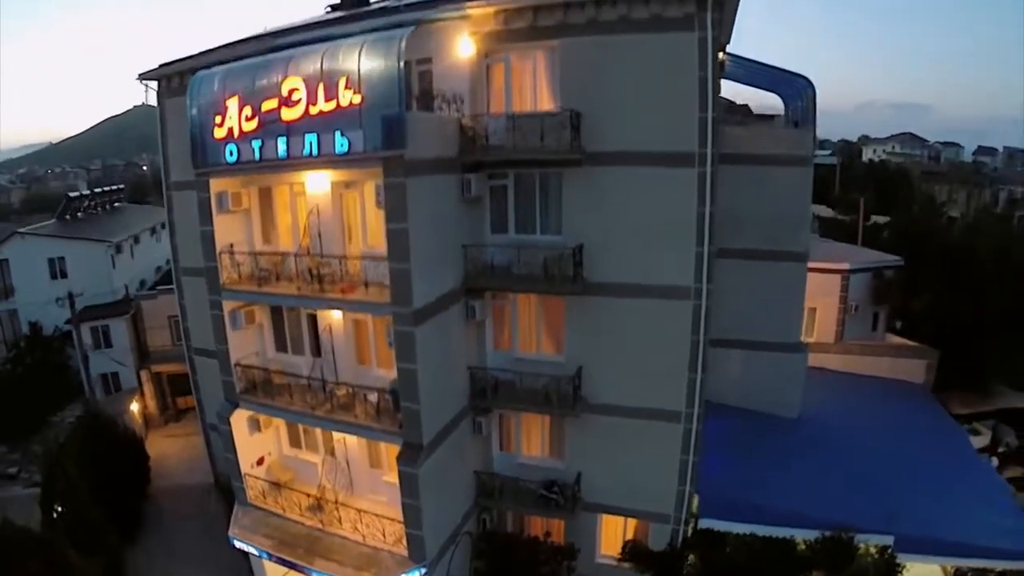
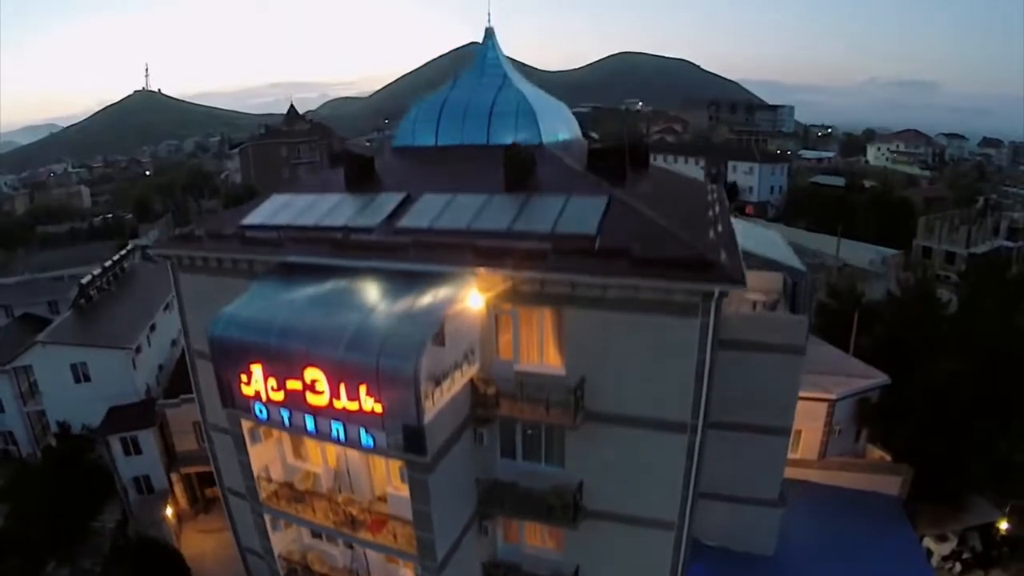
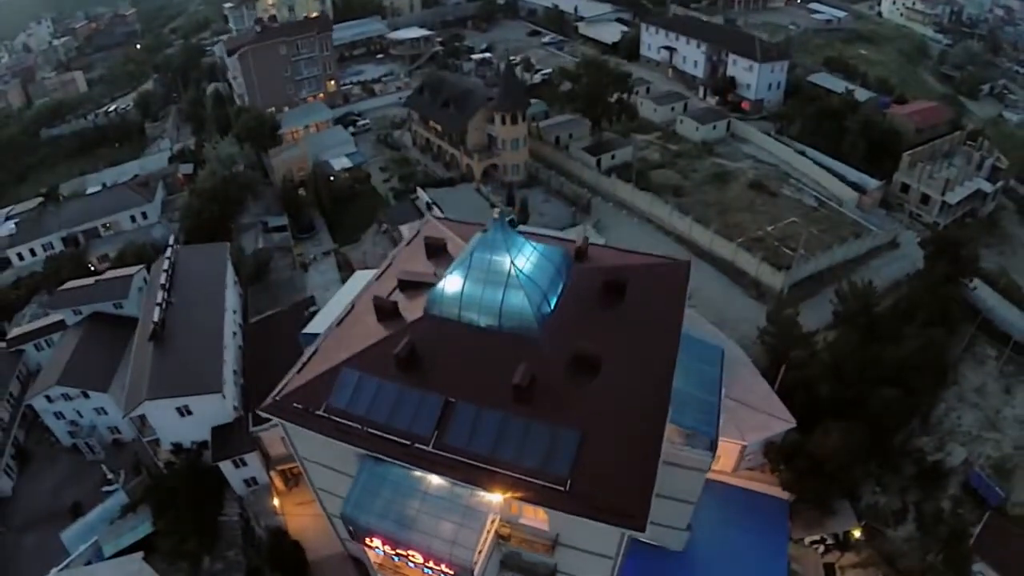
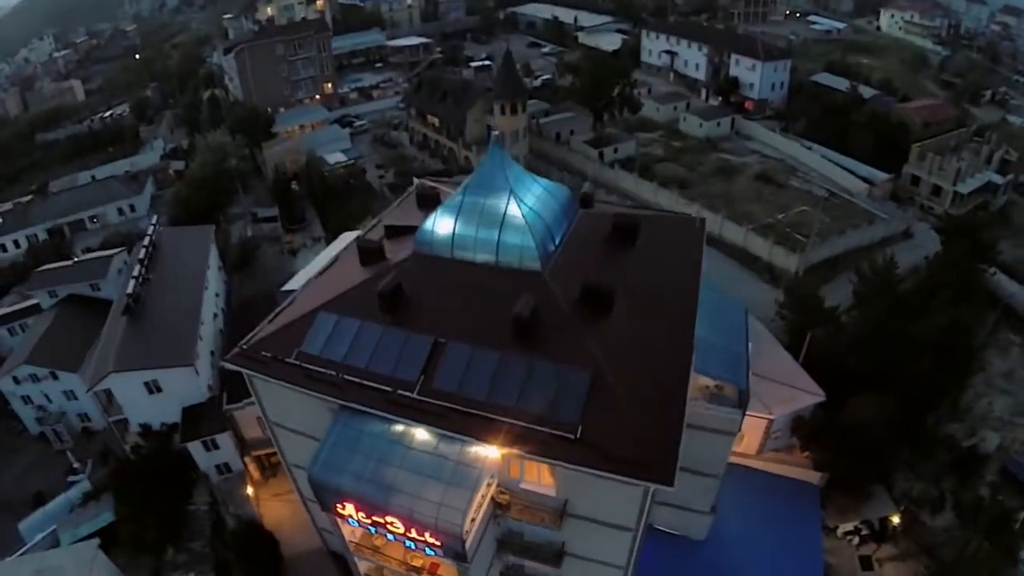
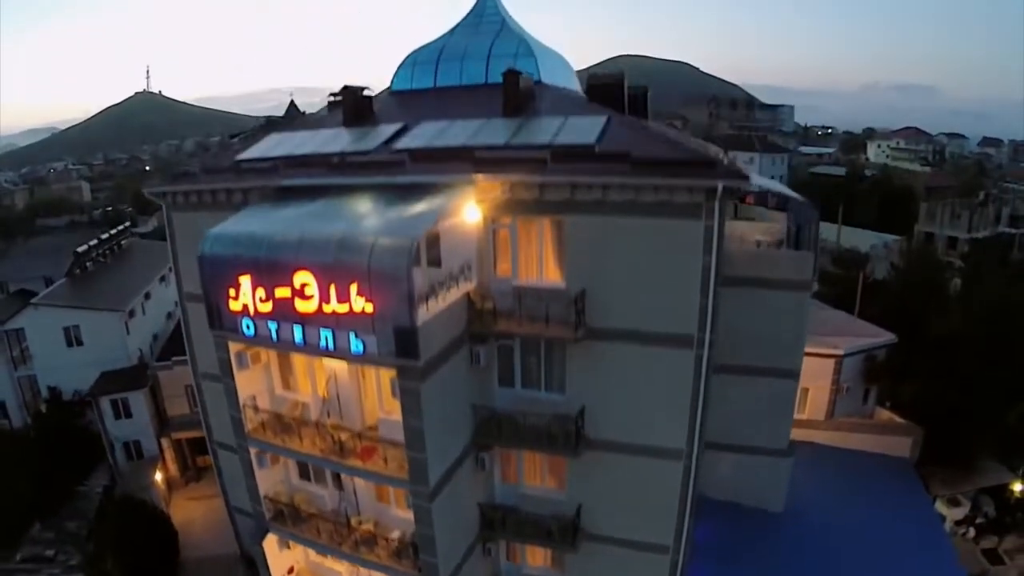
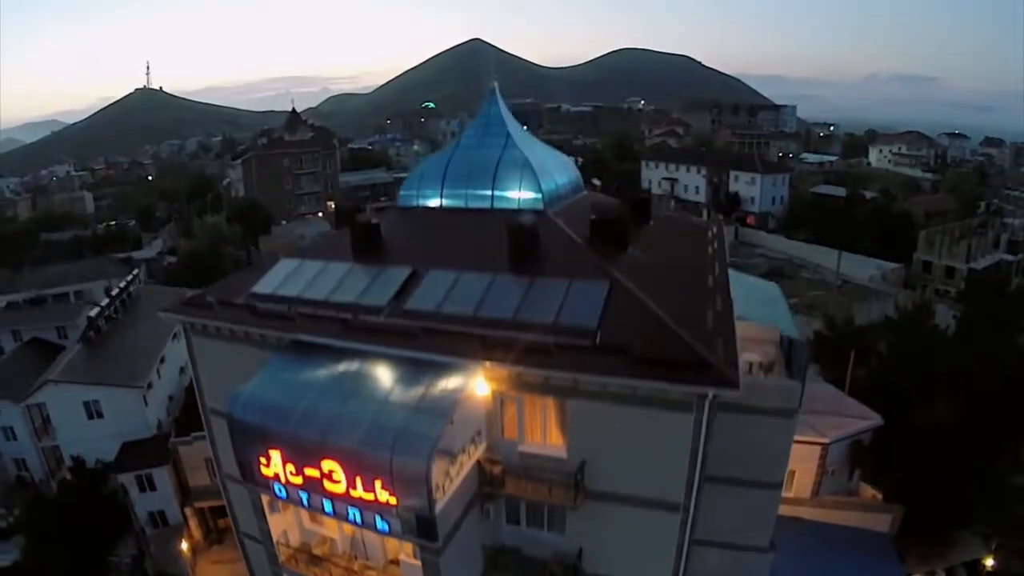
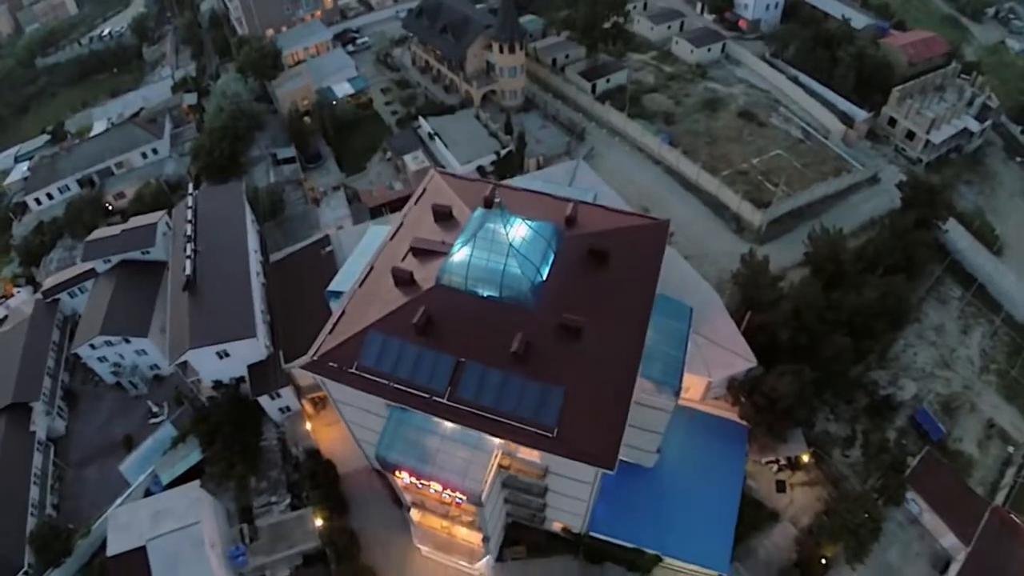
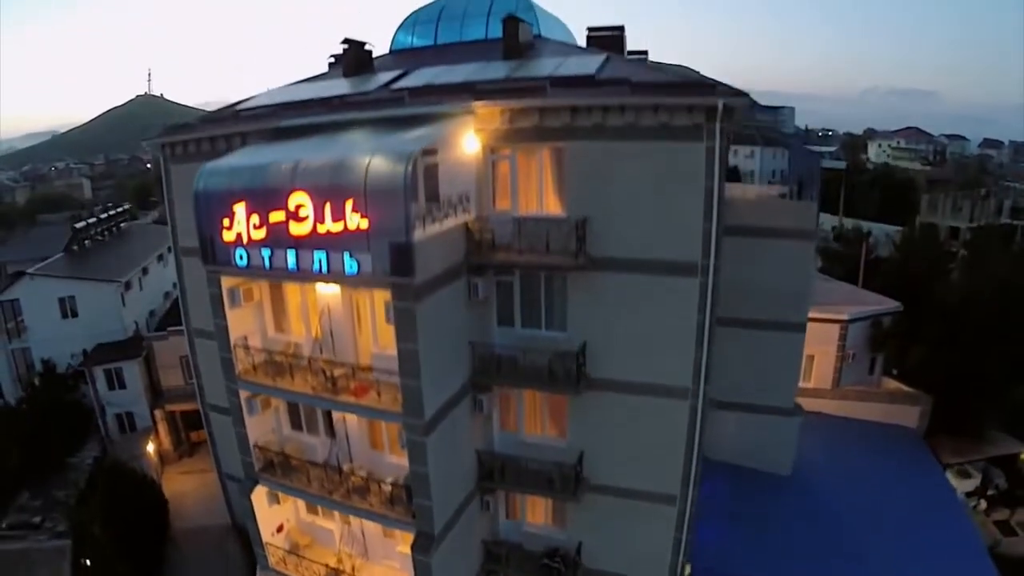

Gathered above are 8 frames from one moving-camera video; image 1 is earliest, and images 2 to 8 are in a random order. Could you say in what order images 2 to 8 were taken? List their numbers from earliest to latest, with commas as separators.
8, 5, 2, 6, 4, 3, 7
